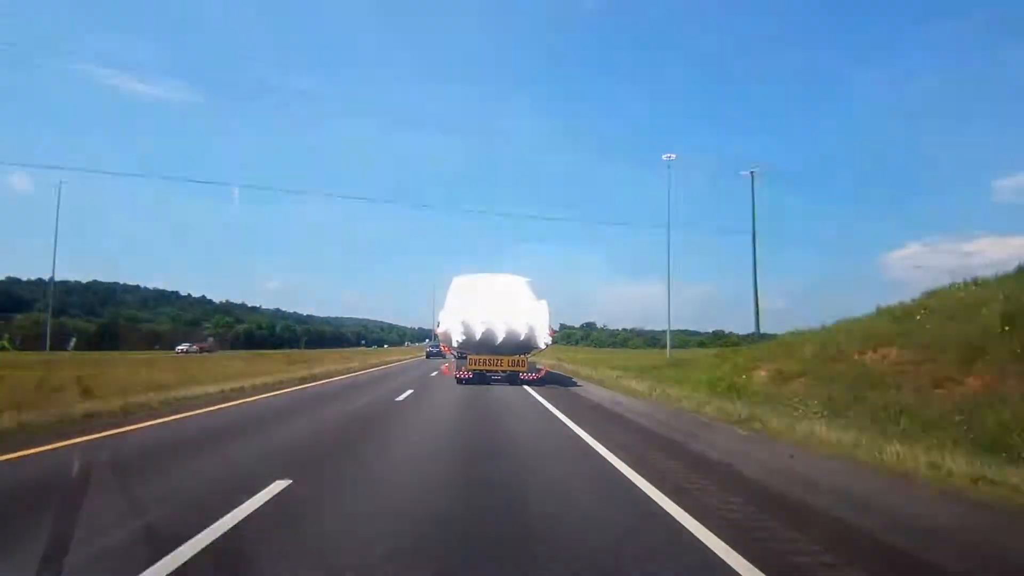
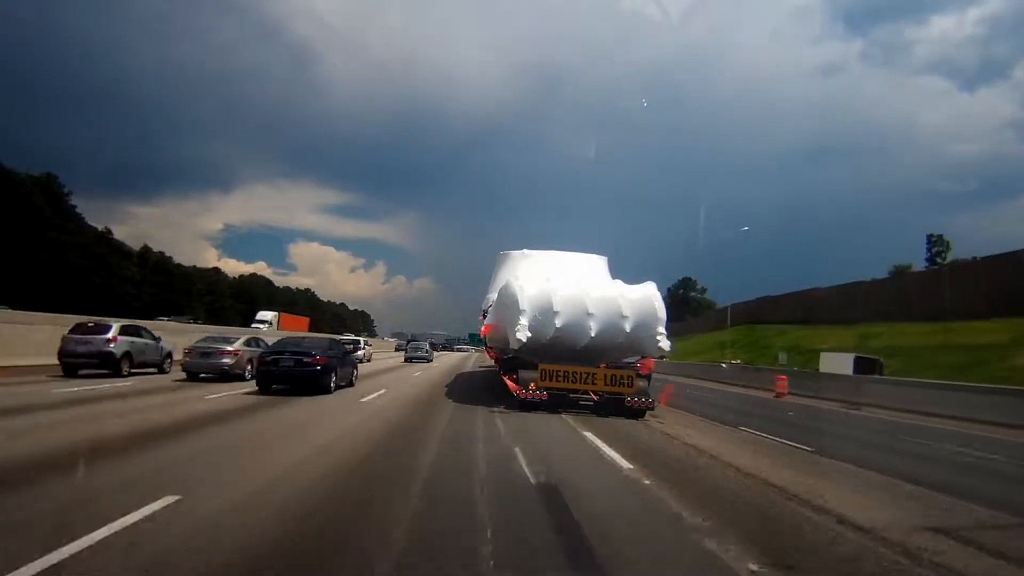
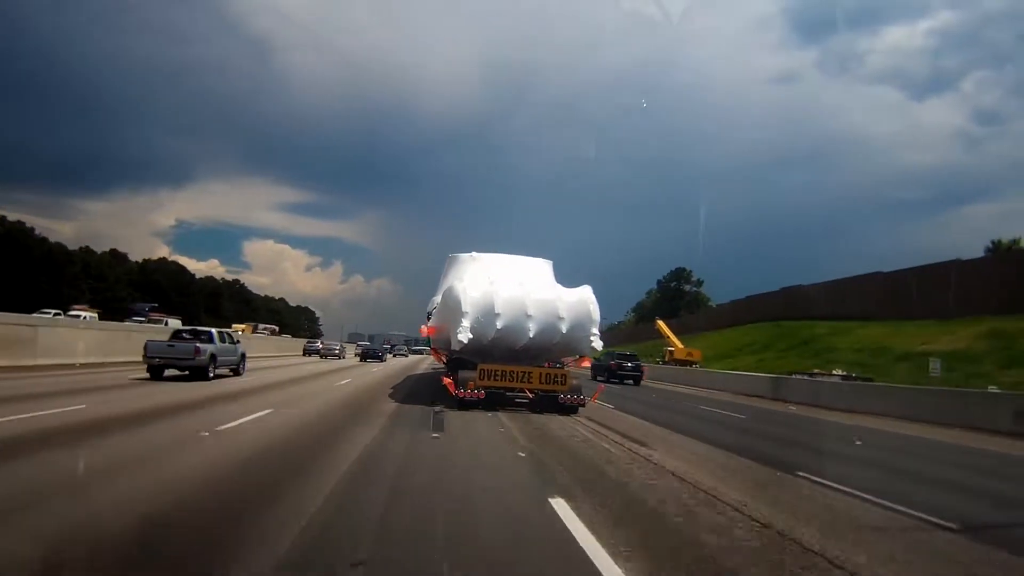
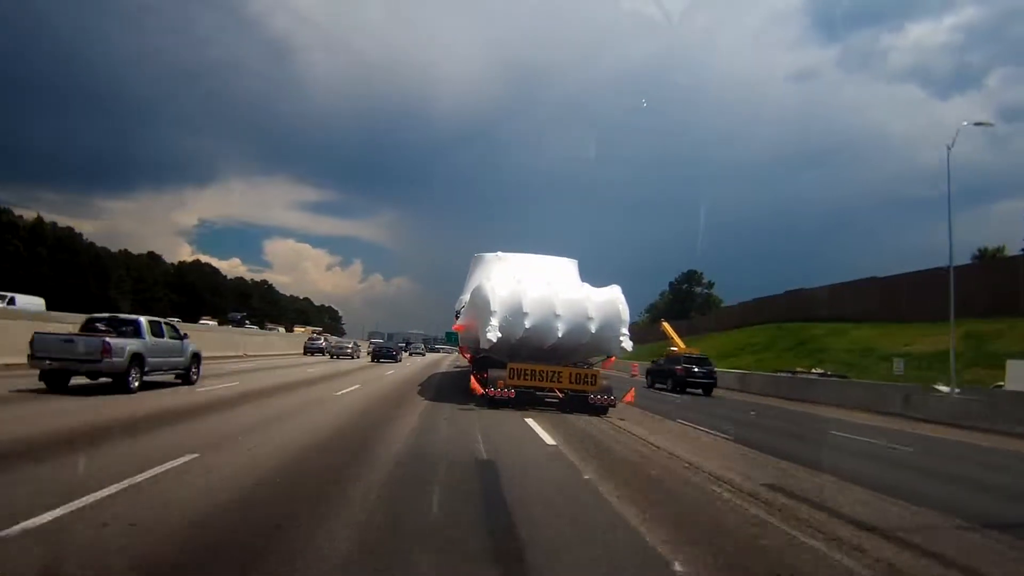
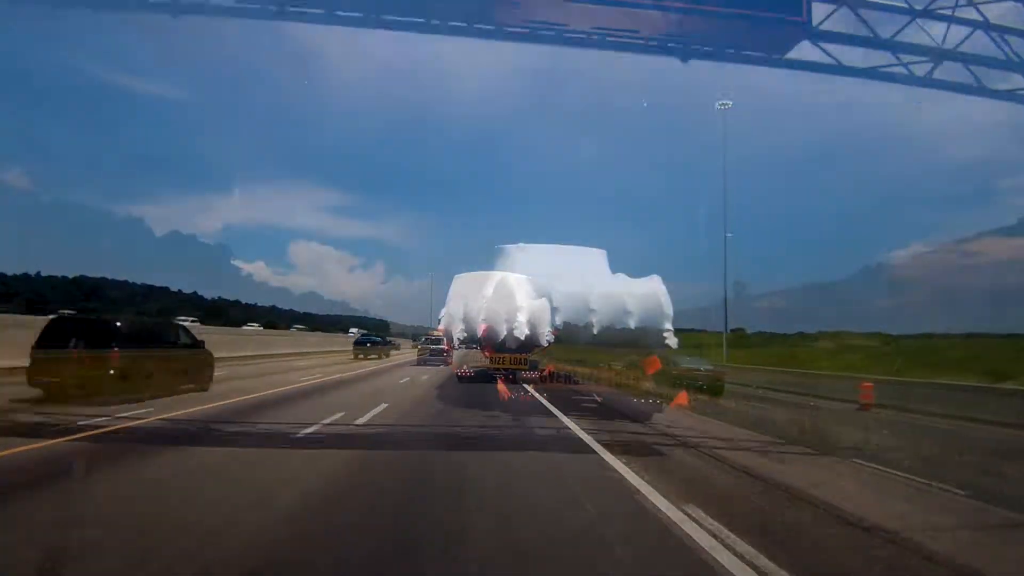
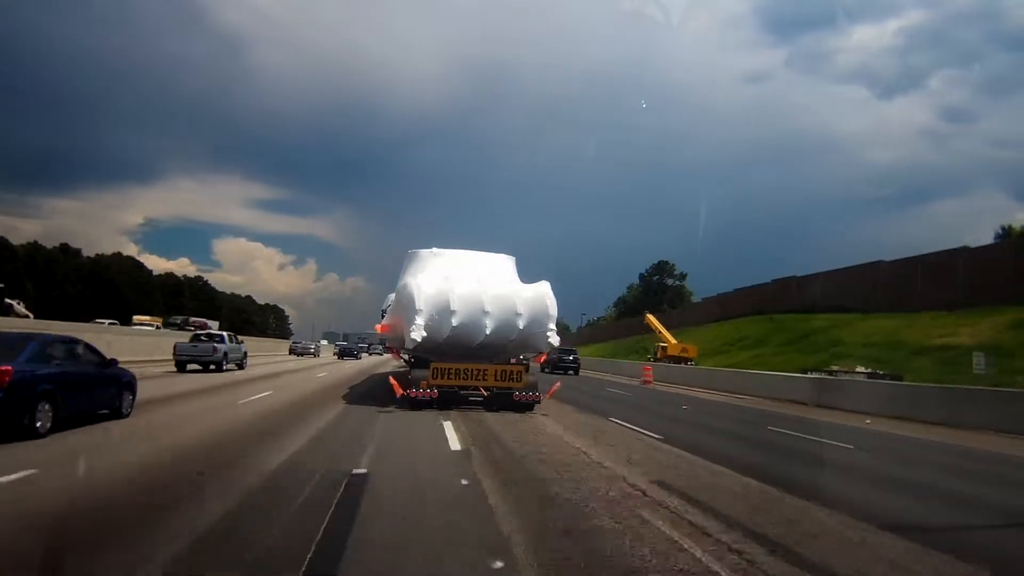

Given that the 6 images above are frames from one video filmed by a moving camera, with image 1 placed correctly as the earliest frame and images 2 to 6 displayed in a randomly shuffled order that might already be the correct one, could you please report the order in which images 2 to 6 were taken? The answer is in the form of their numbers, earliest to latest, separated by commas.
5, 2, 4, 3, 6
